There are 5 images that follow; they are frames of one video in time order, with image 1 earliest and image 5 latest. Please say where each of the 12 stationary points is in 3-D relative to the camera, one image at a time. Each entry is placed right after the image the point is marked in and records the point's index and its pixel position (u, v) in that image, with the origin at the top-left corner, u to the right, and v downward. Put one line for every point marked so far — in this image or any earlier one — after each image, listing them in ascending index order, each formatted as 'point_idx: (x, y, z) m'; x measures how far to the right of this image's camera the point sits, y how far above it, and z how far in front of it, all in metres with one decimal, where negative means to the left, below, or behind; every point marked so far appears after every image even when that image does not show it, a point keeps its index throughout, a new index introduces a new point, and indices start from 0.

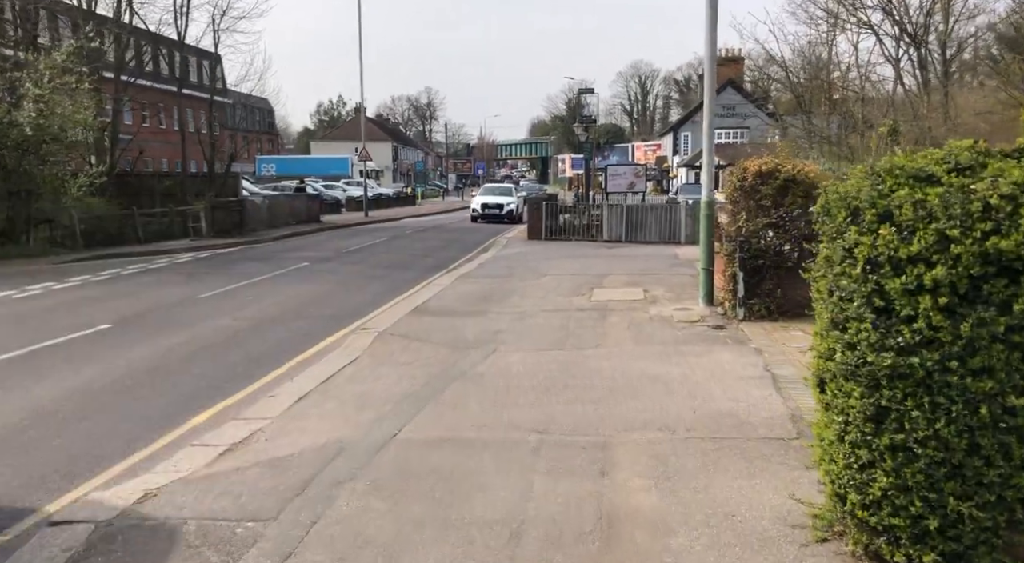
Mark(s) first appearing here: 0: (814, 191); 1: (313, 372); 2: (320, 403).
0: (+3.6, +1.1, +10.6) m
1: (-1.9, -0.9, +8.5) m
2: (-1.6, -1.0, +7.3) m
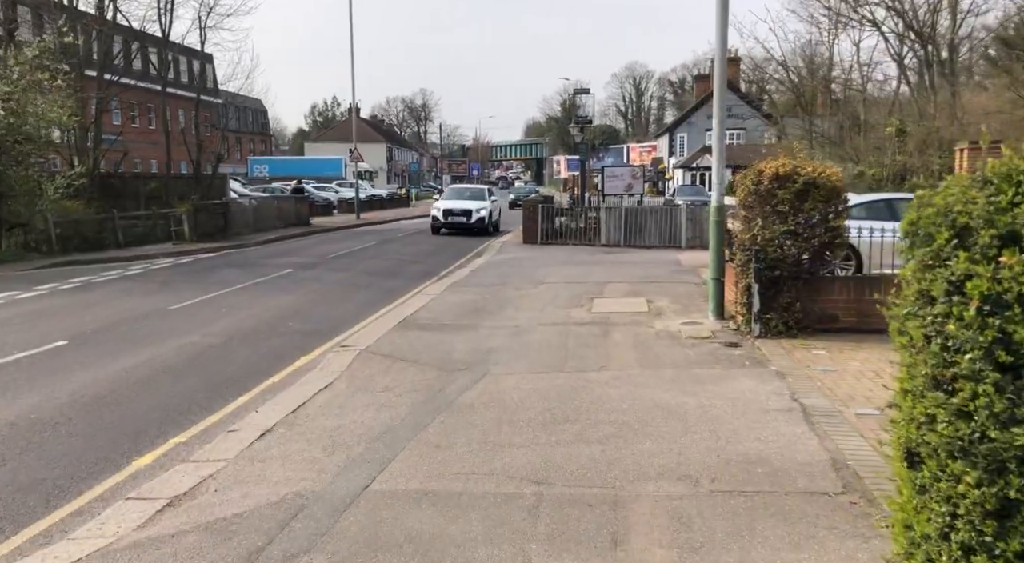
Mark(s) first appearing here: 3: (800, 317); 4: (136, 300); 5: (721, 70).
0: (+3.6, +0.9, +9.7) m
1: (-2.0, -1.0, +7.6) m
2: (-1.6, -1.1, +6.4) m
3: (+3.2, -0.4, +9.9) m
4: (-5.8, -0.3, +13.7) m
5: (+2.6, +2.6, +10.8) m
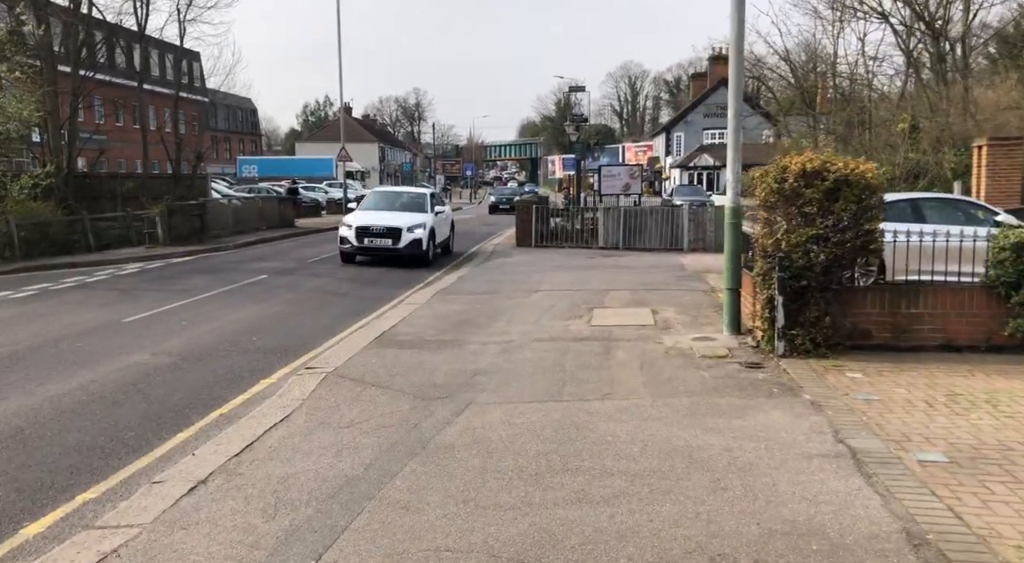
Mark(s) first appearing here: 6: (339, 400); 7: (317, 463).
0: (+3.5, +0.8, +8.5) m
1: (-2.1, -1.1, +6.4) m
2: (-1.7, -1.3, +5.2) m
3: (+3.1, -0.5, +8.7) m
4: (-6.0, -0.4, +12.5) m
5: (+2.5, +2.5, +9.7) m
6: (-1.4, -1.0, +7.4) m
7: (-1.3, -1.2, +5.8) m
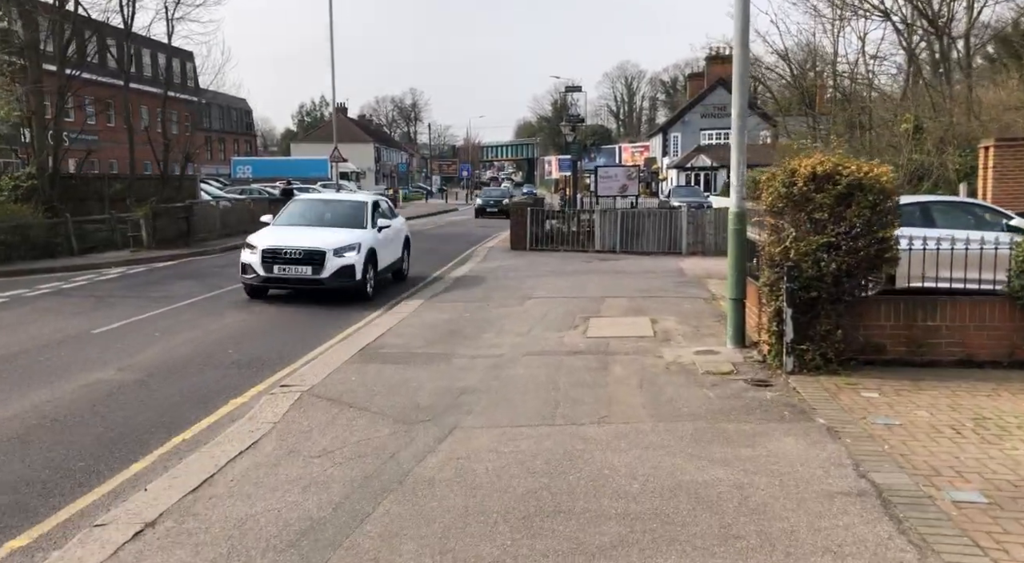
0: (+3.4, +0.7, +7.9) m
1: (-2.1, -1.2, +5.8) m
2: (-1.8, -1.4, +4.6) m
3: (+3.0, -0.6, +8.1) m
4: (-6.1, -0.5, +11.9) m
5: (+2.4, +2.4, +9.1) m
6: (-1.5, -1.1, +6.8) m
7: (-1.4, -1.3, +5.2) m
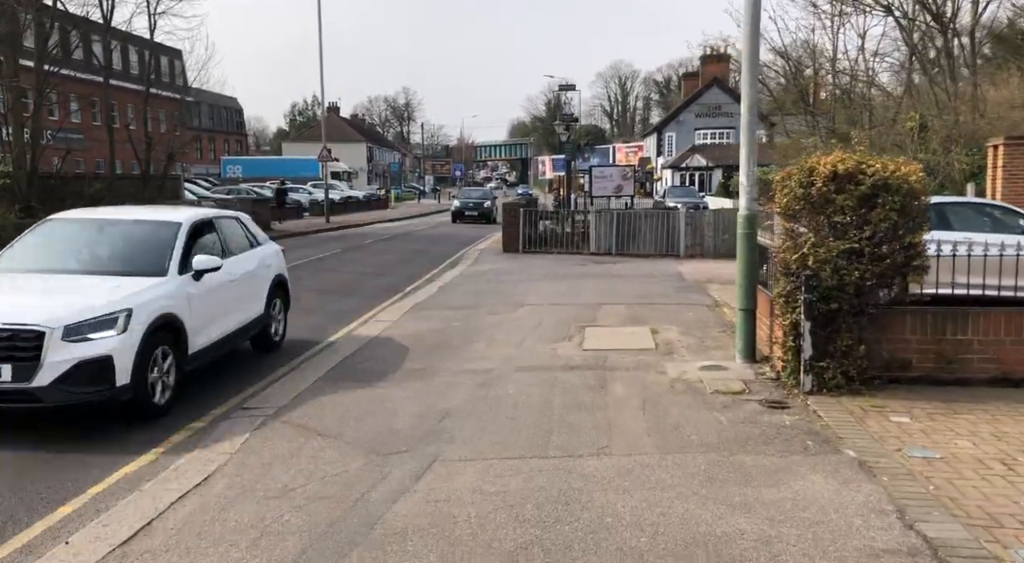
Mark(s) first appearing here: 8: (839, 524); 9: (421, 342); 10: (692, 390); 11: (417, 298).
0: (+3.3, +0.7, +7.2) m
1: (-2.2, -1.3, +5.0) m
2: (-1.9, -1.4, +3.8) m
3: (+2.9, -0.7, +7.4) m
4: (-6.2, -0.6, +11.1) m
5: (+2.3, +2.3, +8.3) m
6: (-1.6, -1.2, +6.0) m
7: (-1.4, -1.4, +4.4) m
8: (+1.7, -1.2, +4.5) m
9: (-1.0, -0.7, +9.9) m
10: (+1.5, -0.9, +7.5) m
11: (-1.5, -0.2, +13.6) m
